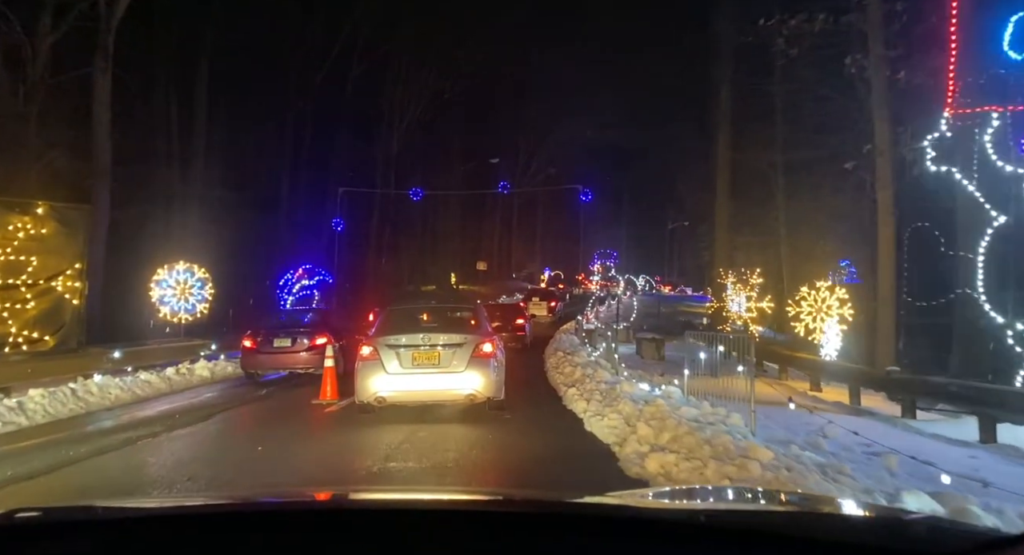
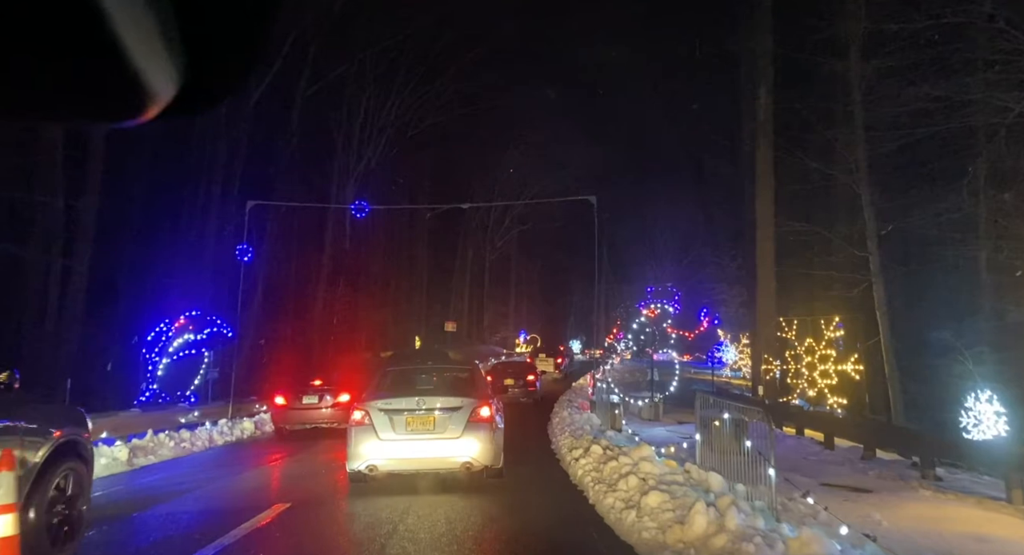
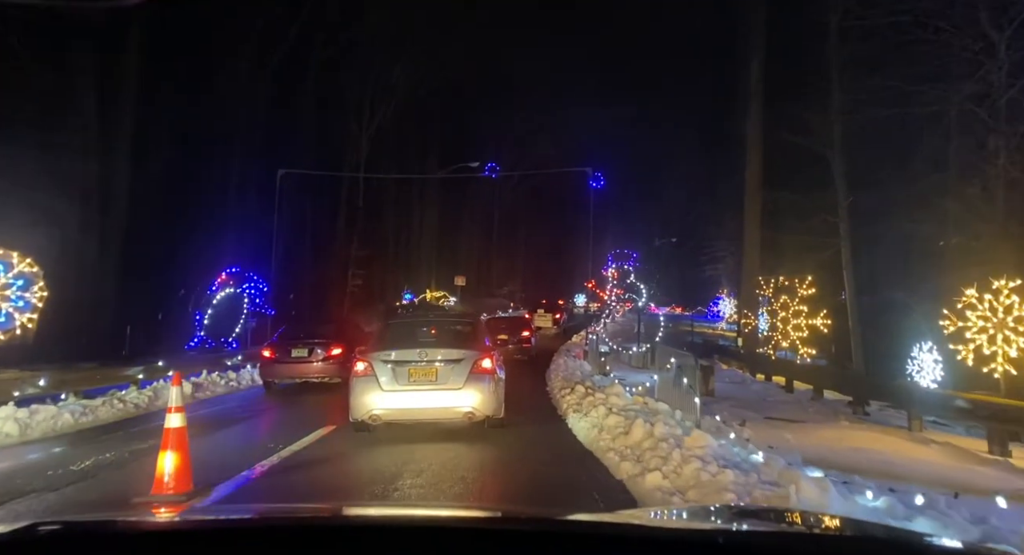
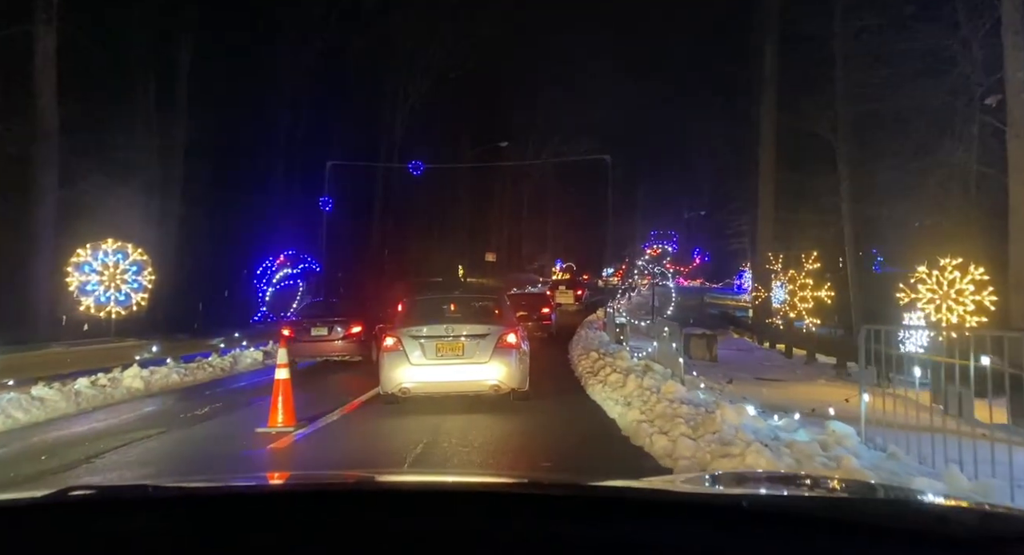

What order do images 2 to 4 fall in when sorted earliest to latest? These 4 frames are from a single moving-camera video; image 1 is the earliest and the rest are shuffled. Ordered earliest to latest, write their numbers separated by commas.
4, 3, 2
